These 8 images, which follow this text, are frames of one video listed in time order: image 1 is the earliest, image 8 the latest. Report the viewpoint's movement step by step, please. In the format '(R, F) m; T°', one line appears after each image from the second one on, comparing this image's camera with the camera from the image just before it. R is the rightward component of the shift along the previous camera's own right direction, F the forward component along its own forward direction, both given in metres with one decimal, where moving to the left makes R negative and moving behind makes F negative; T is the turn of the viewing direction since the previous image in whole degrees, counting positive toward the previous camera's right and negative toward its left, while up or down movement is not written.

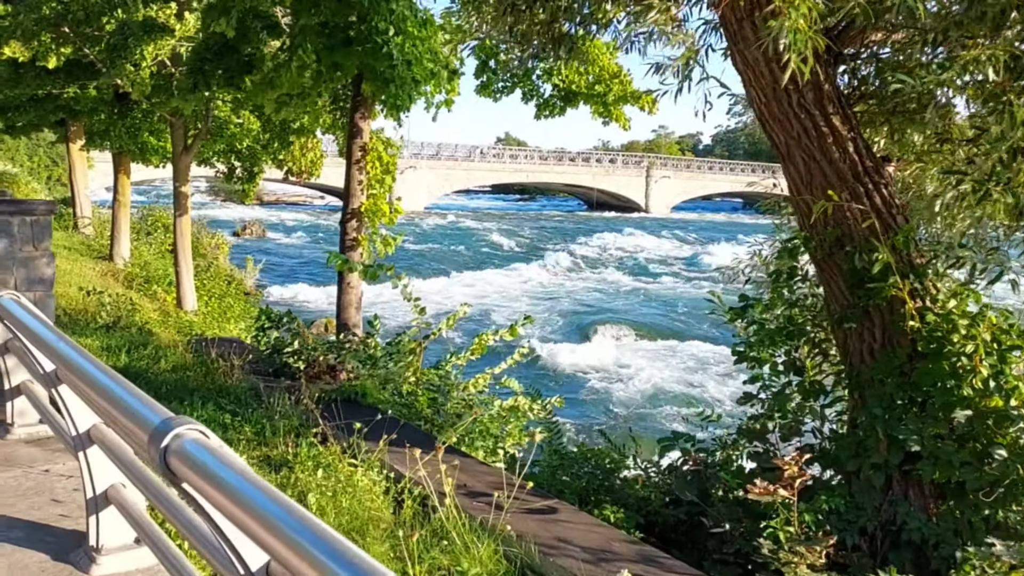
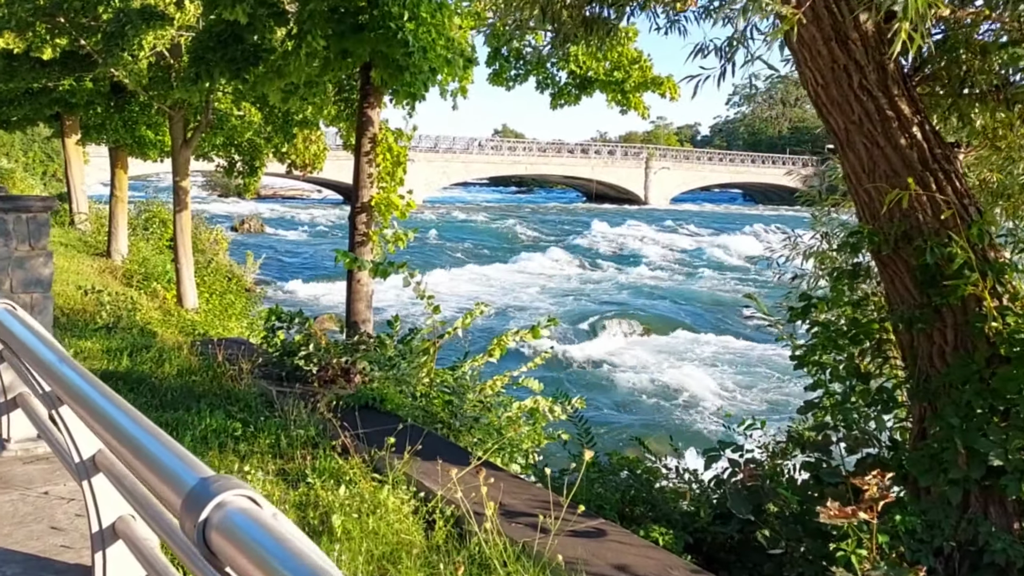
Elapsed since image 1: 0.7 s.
(-0.2, +0.3) m; 0°
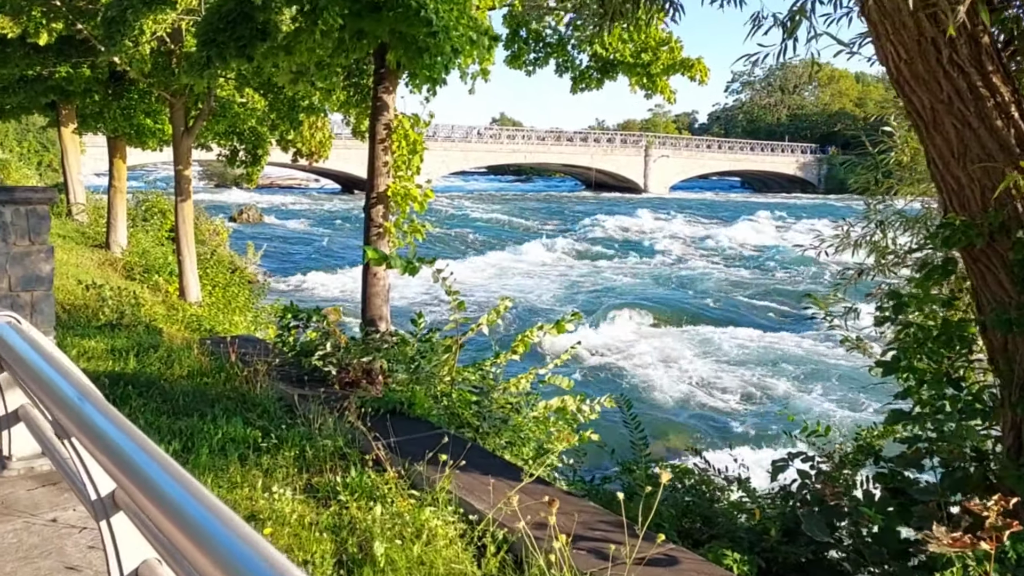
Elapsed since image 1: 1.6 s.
(-0.2, +0.4) m; 0°
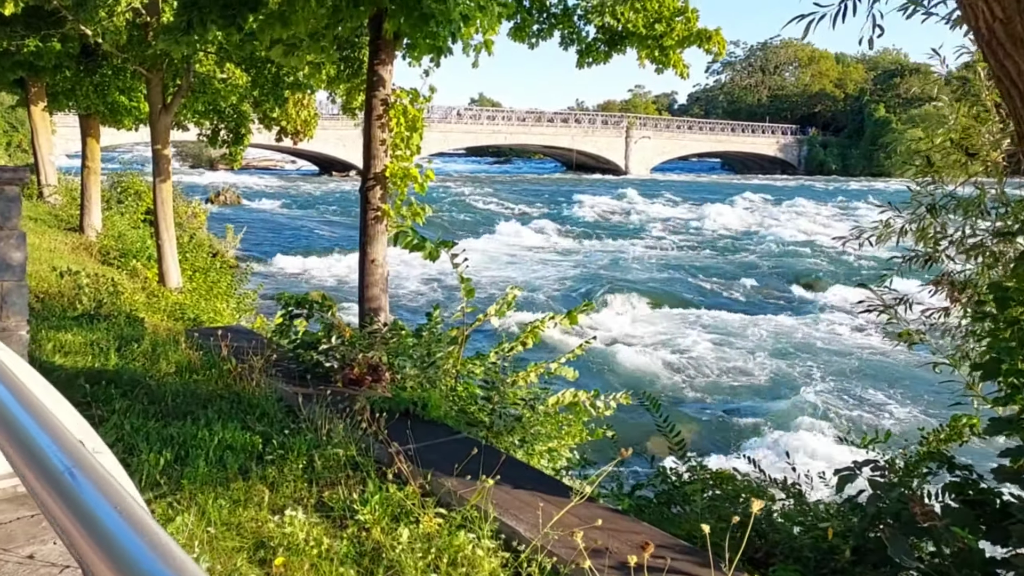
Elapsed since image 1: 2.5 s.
(-0.2, +0.4) m; +1°
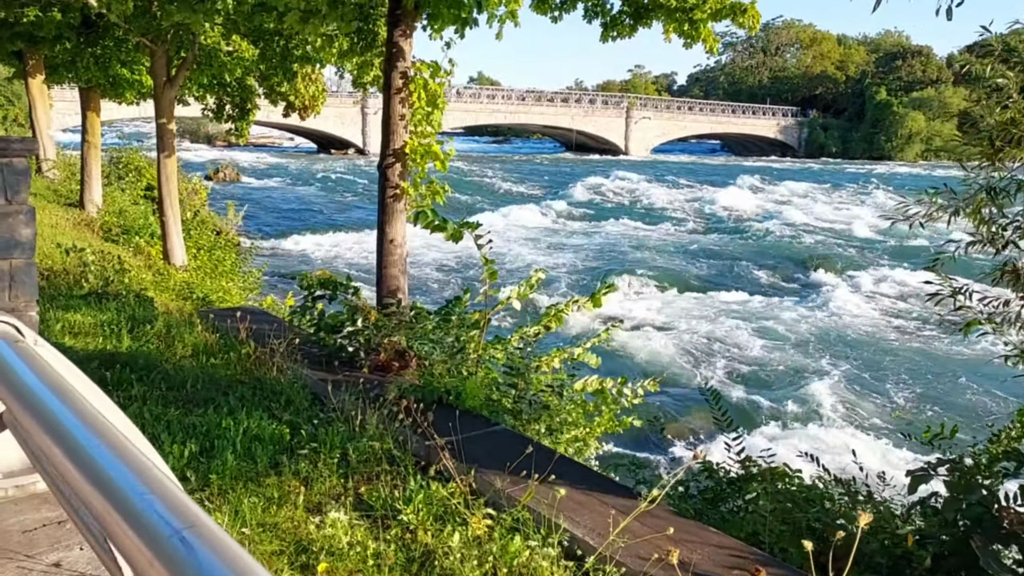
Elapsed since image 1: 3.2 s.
(-0.2, +0.2) m; 0°
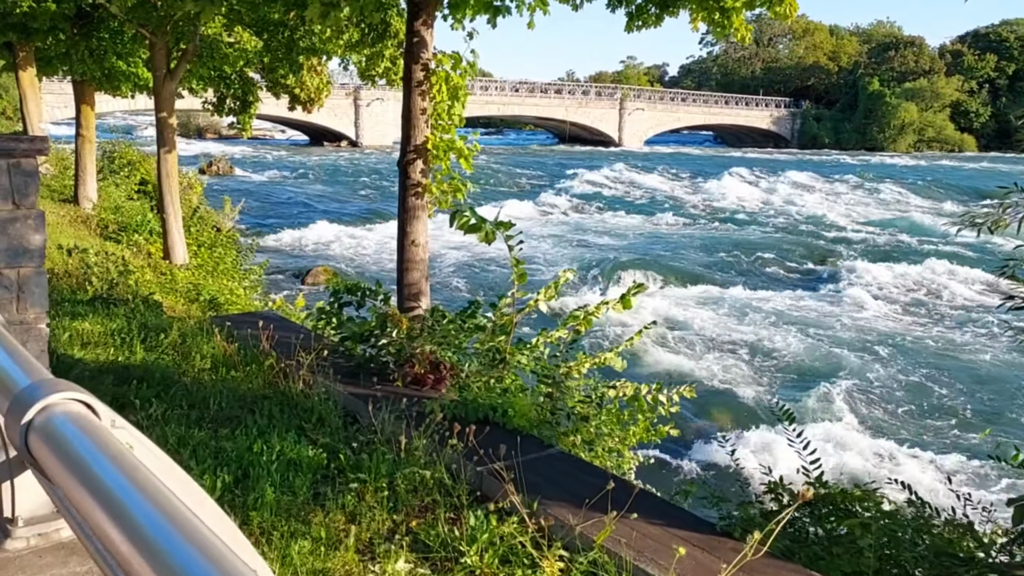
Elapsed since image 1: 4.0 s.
(-0.3, +0.3) m; +1°
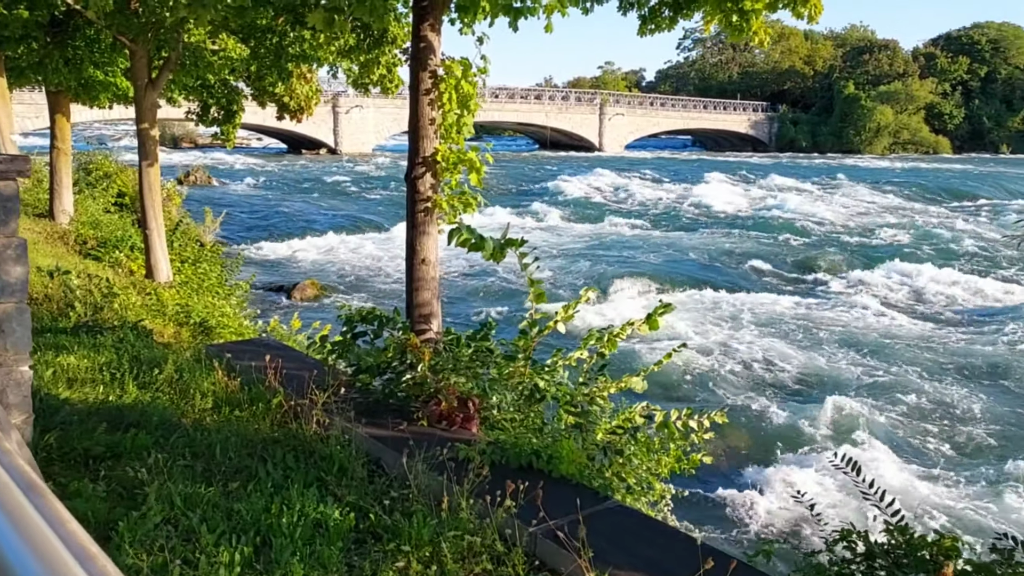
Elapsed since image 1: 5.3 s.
(-0.3, +0.4) m; +1°
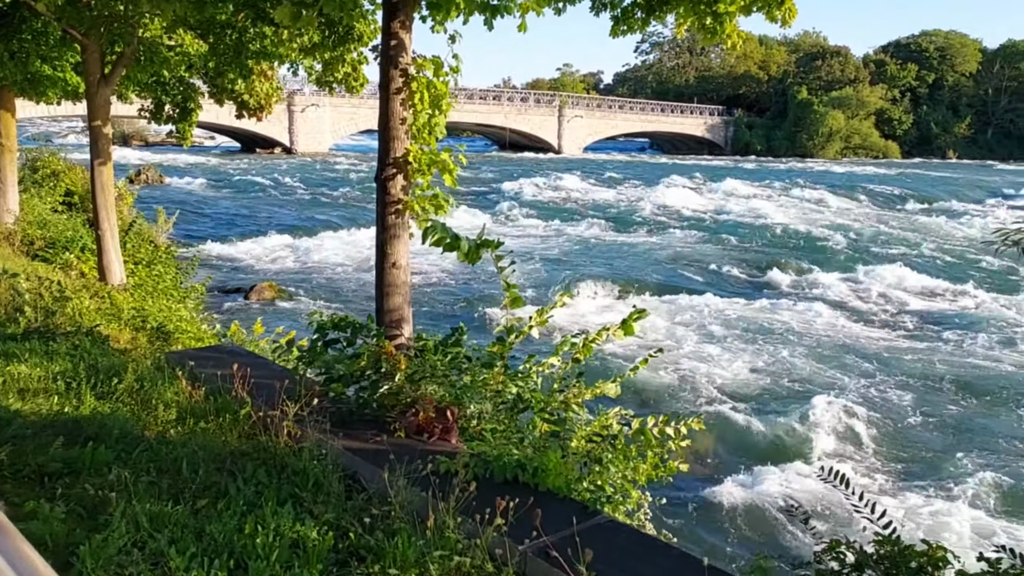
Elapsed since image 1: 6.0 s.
(-0.1, +0.1) m; +3°
